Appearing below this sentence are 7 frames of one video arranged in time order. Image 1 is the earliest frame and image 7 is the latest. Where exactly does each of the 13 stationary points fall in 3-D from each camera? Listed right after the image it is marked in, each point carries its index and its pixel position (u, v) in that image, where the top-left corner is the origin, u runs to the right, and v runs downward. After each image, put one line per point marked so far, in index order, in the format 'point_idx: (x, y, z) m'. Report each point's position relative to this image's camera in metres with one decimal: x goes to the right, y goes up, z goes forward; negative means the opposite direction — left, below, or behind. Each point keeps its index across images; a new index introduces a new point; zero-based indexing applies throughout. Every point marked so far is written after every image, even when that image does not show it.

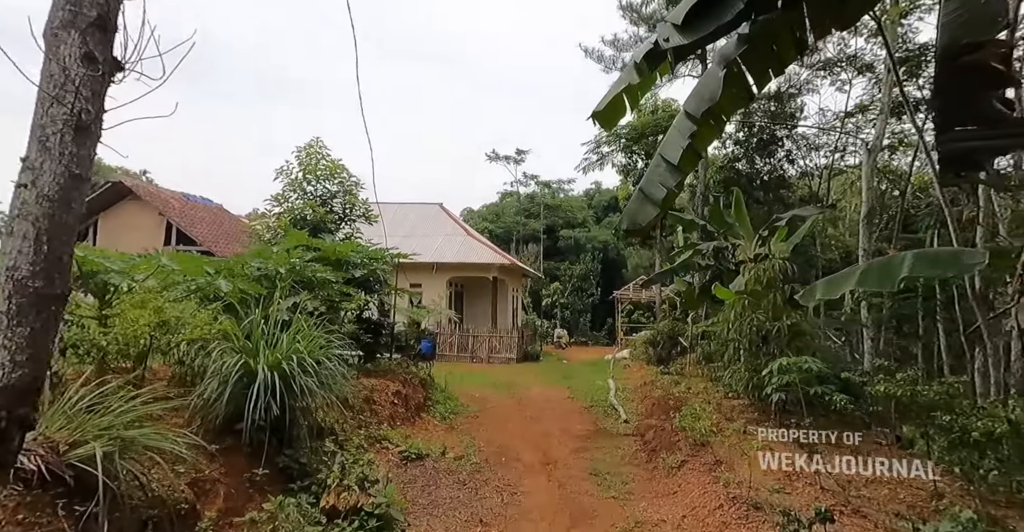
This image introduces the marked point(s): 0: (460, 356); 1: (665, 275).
0: (-1.4, -2.5, +19.5) m
1: (+2.7, -0.2, +12.2) m
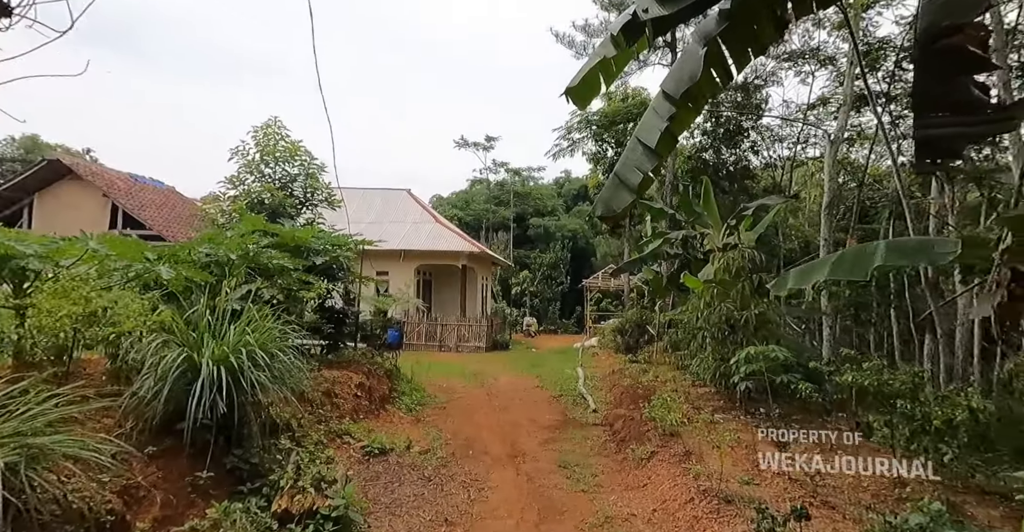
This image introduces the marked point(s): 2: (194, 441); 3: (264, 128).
0: (-2.3, -2.2, +19.3) m
1: (+2.1, 0.0, +12.2) m
2: (-2.3, -1.2, +4.9) m
3: (-4.2, +2.3, +12.0) m
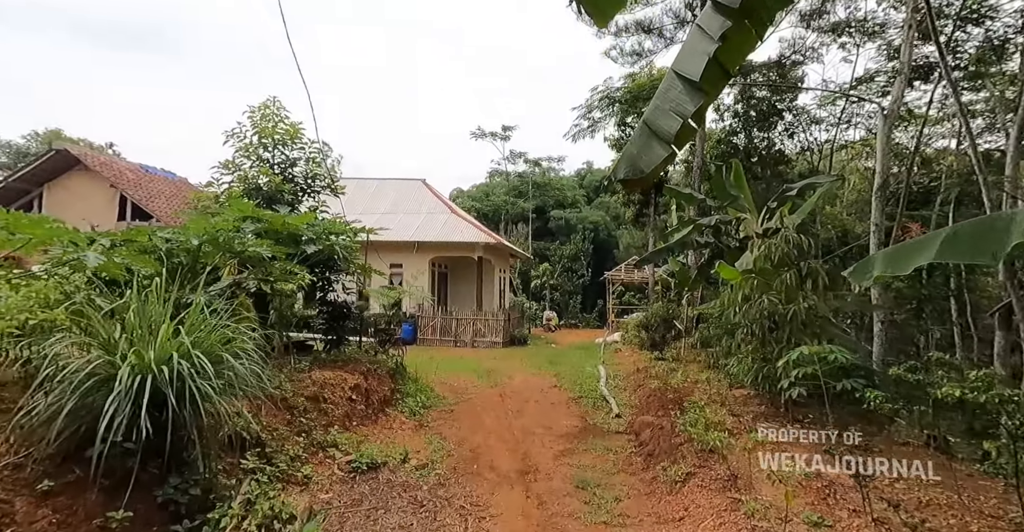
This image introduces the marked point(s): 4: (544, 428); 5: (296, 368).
0: (-1.8, -2.0, +18.4) m
1: (+2.3, +0.2, +11.1) m
2: (-2.3, -1.2, +4.0) m
3: (-3.9, +2.5, +11.2) m
4: (+0.4, -1.9, +8.0) m
5: (-2.4, -1.1, +7.6) m
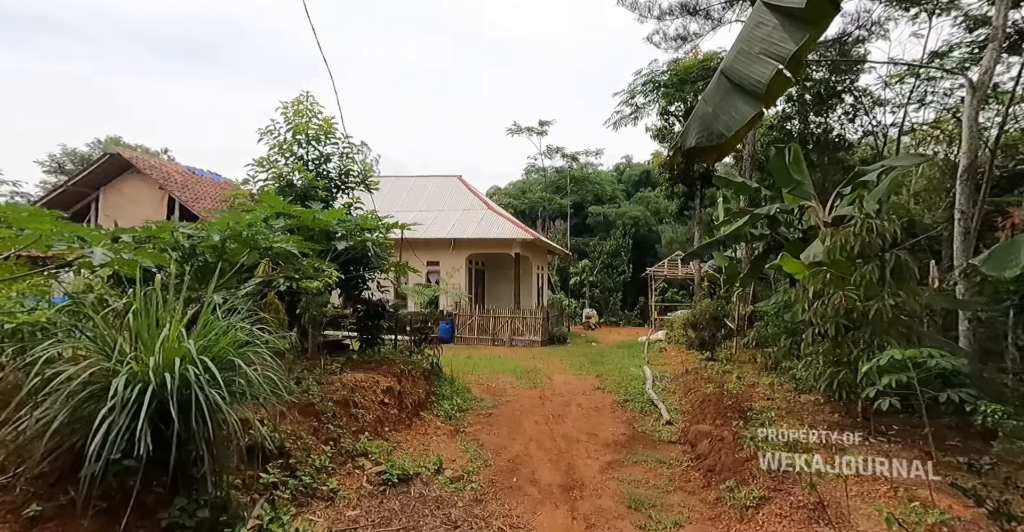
0: (-0.8, -1.9, +18.0) m
1: (+2.9, +0.3, +10.5) m
2: (-2.0, -1.1, +3.6) m
3: (-3.3, +2.5, +10.8) m
4: (+0.8, -1.8, +7.4) m
5: (-1.9, -1.1, +7.2) m
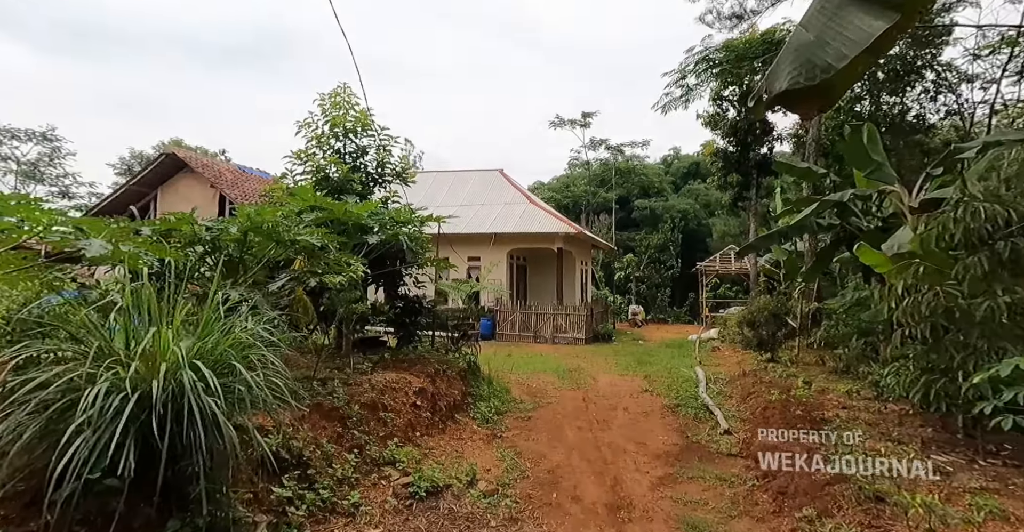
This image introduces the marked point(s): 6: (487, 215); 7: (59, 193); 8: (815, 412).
0: (+0.3, -1.8, +17.4) m
1: (+3.5, +0.4, +9.7) m
2: (-1.9, -1.1, +3.2) m
3: (-2.7, +2.6, +10.4) m
4: (+1.2, -1.7, +6.8) m
5: (-1.5, -1.0, +6.8) m
6: (-0.7, +1.5, +19.6) m
7: (-10.9, +1.8, +16.7) m
8: (+3.2, -1.6, +7.4) m
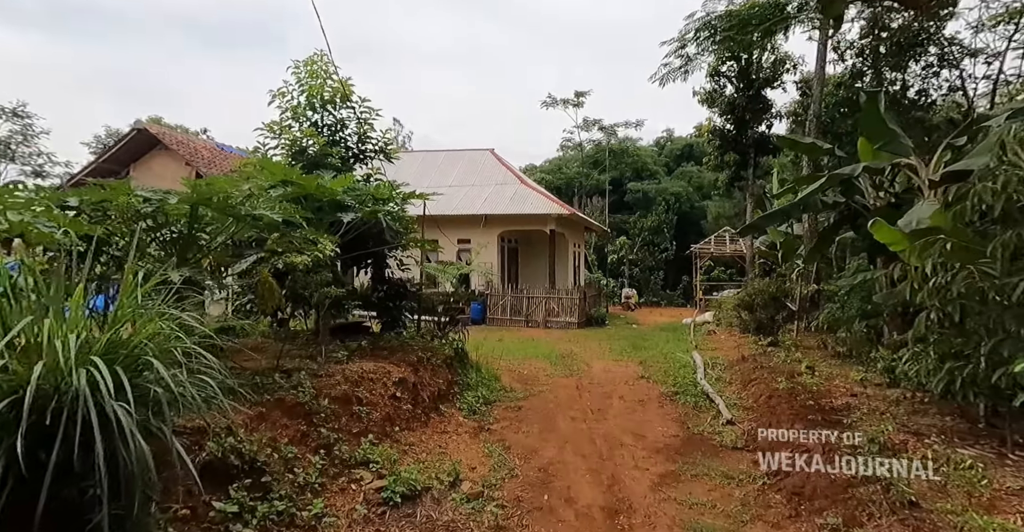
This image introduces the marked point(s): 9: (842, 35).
0: (0.0, -1.3, +16.9) m
1: (+3.4, +0.6, +9.2) m
2: (-1.9, -1.0, +2.6) m
3: (-2.9, +2.9, +9.8) m
4: (+1.1, -1.6, +6.3) m
5: (-1.7, -0.8, +6.2) m
6: (-1.0, +1.9, +19.0) m
7: (-11.1, +2.2, +16.0) m
8: (+3.1, -1.3, +7.0) m
9: (+6.9, +4.8, +14.6) m
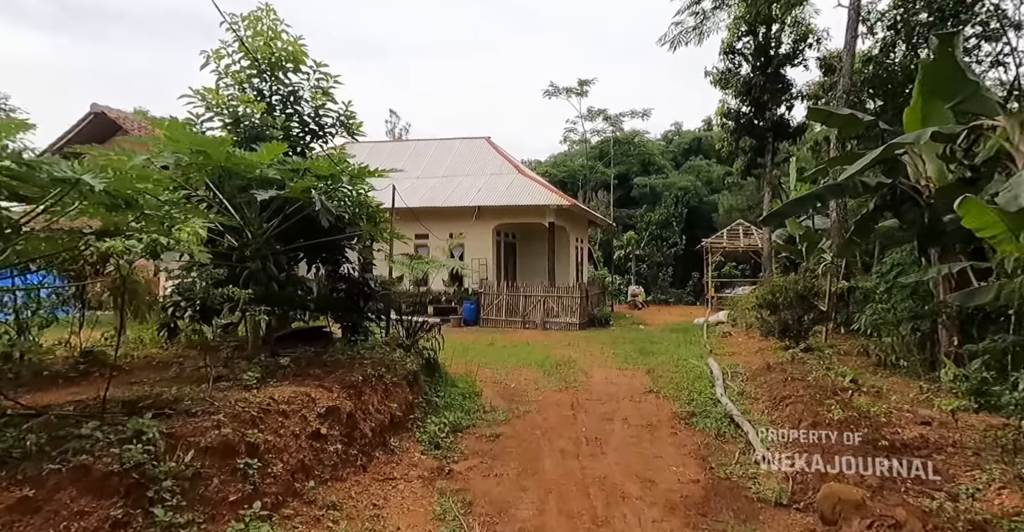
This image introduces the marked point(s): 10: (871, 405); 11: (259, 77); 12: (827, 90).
0: (-0.1, -1.2, +15.3) m
1: (+3.2, +0.7, +7.5) m
2: (-2.2, -1.0, +1.0) m
3: (-3.1, +2.9, +8.2) m
4: (+0.9, -1.5, +4.7) m
5: (-1.9, -0.8, +4.6) m
6: (-1.1, +2.0, +17.4) m
7: (-11.2, +2.2, +14.5) m
8: (+2.9, -1.3, +5.3) m
9: (+6.7, +4.9, +12.9) m
10: (+3.2, -1.2, +6.3) m
11: (-3.1, +2.3, +8.4) m
12: (+7.3, +4.1, +16.1) m
